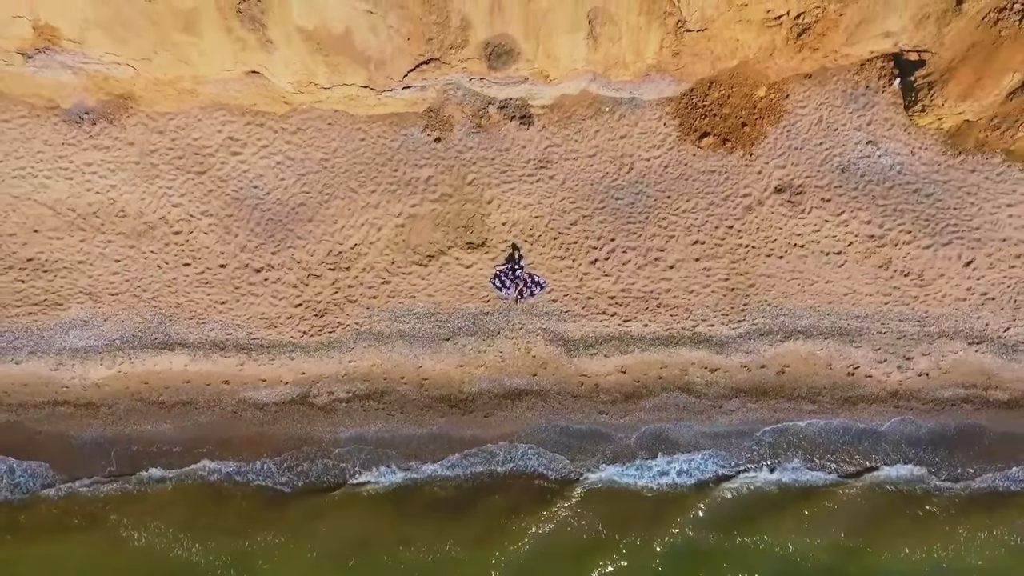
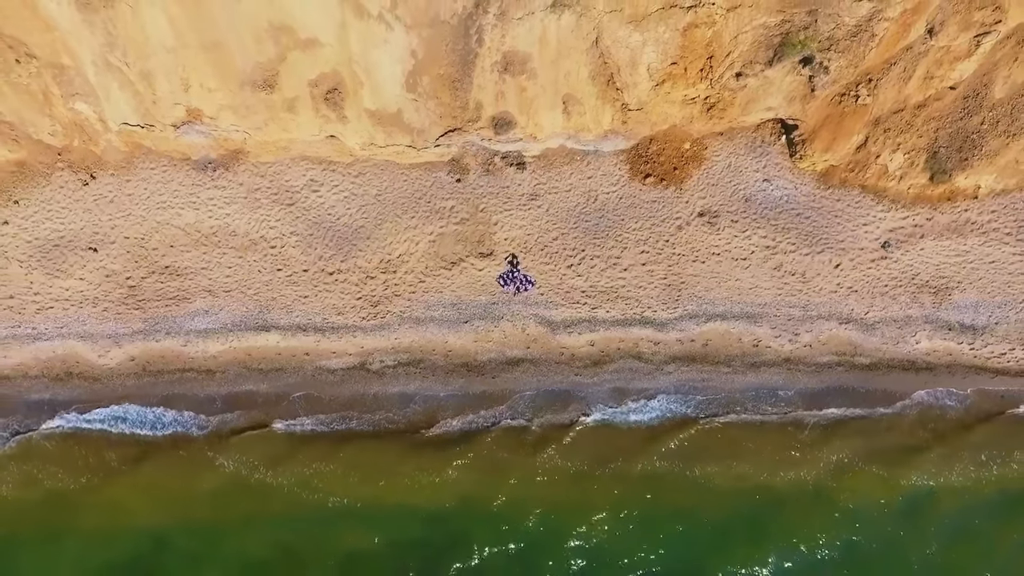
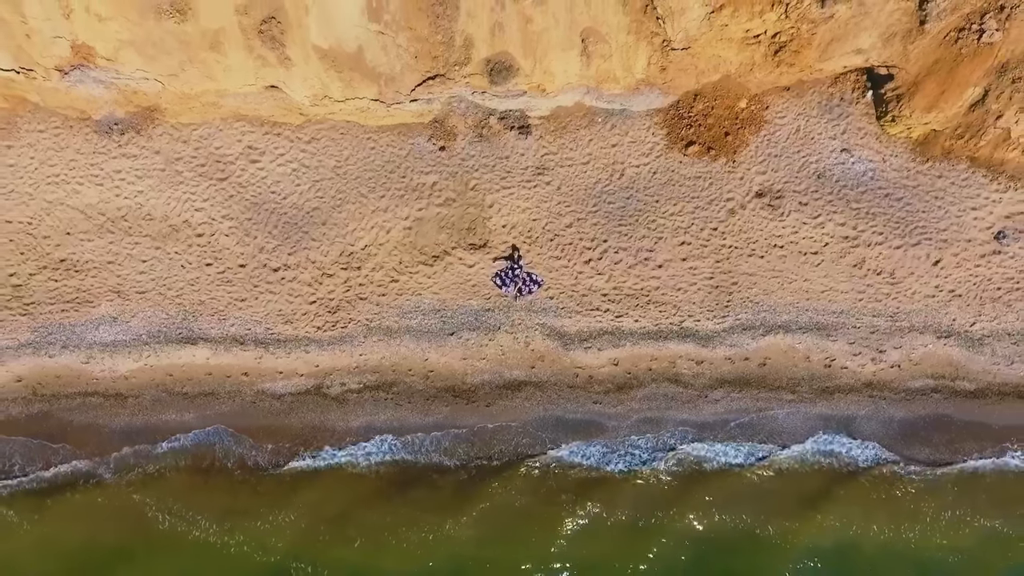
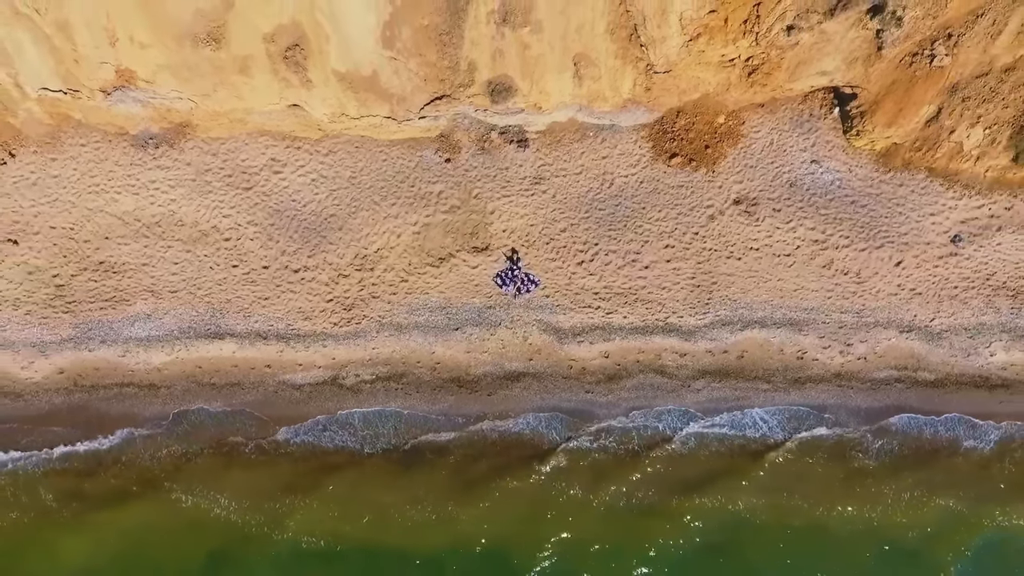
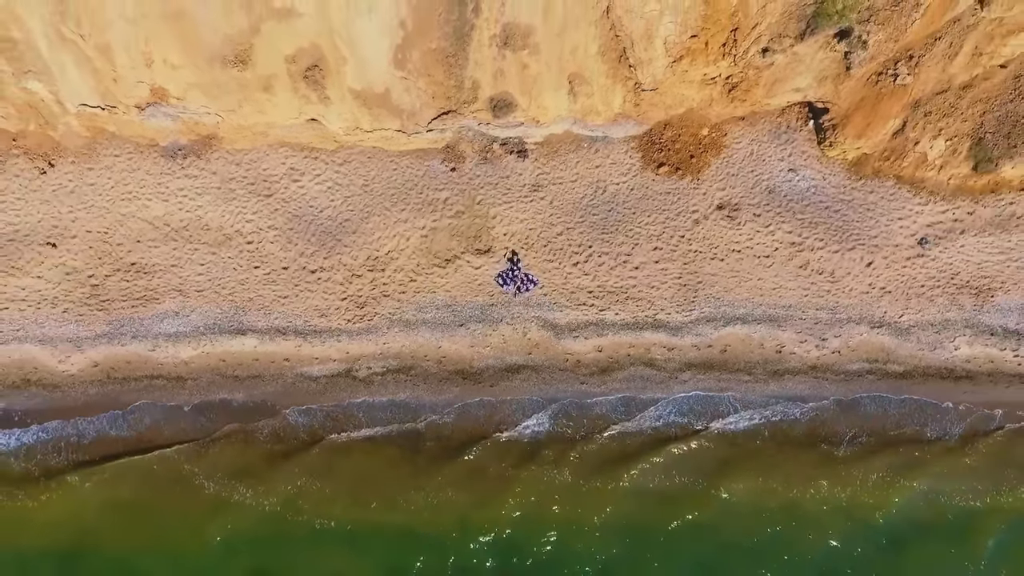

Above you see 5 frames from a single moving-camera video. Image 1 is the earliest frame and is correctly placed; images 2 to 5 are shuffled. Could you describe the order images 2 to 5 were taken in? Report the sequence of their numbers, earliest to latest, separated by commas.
3, 4, 5, 2
